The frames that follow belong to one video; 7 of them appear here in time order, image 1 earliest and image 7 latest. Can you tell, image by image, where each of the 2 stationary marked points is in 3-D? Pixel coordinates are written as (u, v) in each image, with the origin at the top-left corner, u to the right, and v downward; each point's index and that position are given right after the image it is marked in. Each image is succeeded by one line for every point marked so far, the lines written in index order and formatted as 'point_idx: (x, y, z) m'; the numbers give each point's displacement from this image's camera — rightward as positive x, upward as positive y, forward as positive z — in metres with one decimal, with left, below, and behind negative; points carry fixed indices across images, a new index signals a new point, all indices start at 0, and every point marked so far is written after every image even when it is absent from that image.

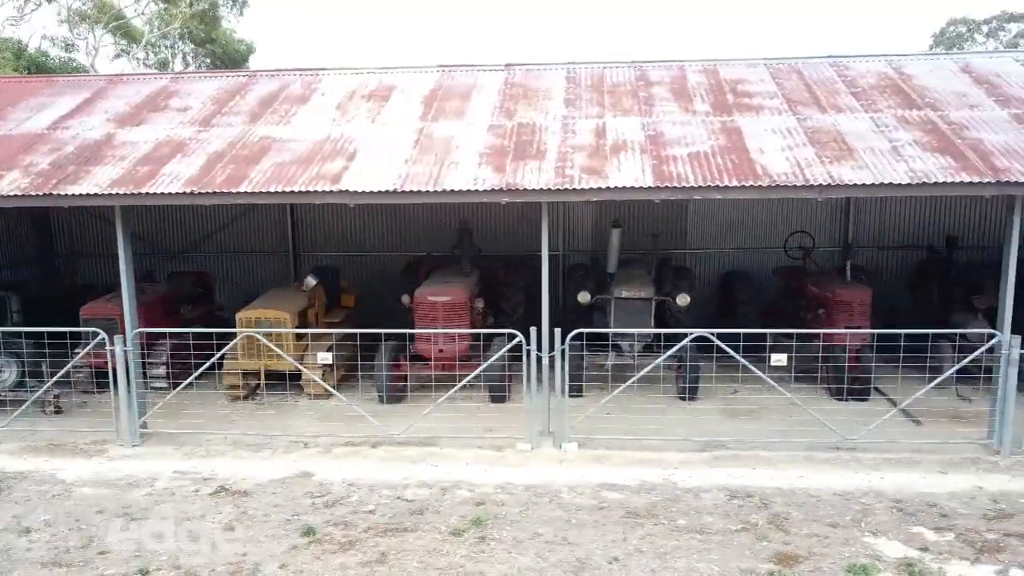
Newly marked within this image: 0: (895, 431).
0: (+3.1, -1.1, +6.5) m
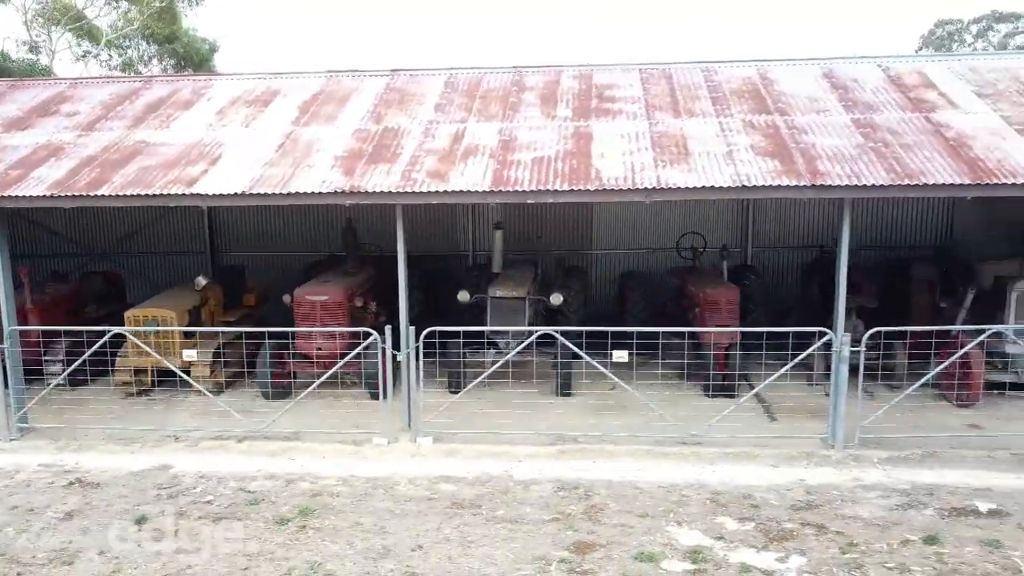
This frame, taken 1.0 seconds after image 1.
0: (+1.9, -1.1, +6.8) m
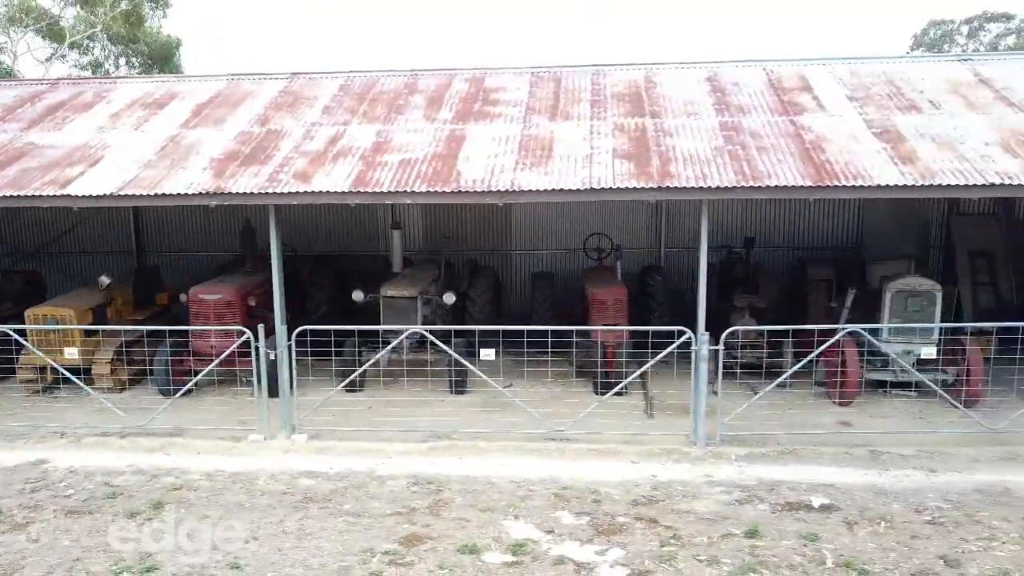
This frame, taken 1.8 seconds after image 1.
0: (+0.9, -1.1, +6.9) m
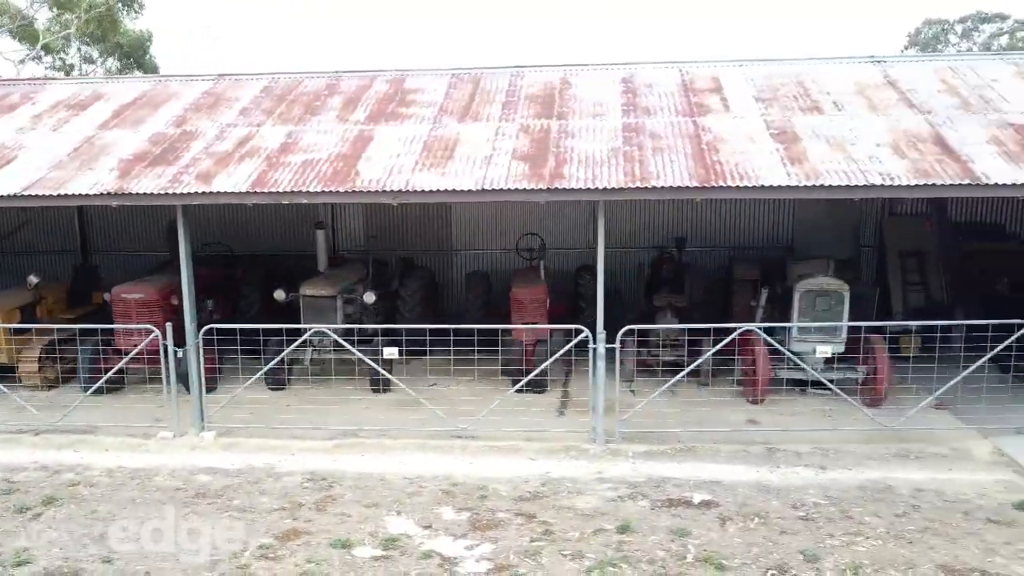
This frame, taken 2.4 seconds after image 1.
0: (+0.1, -1.1, +7.0) m
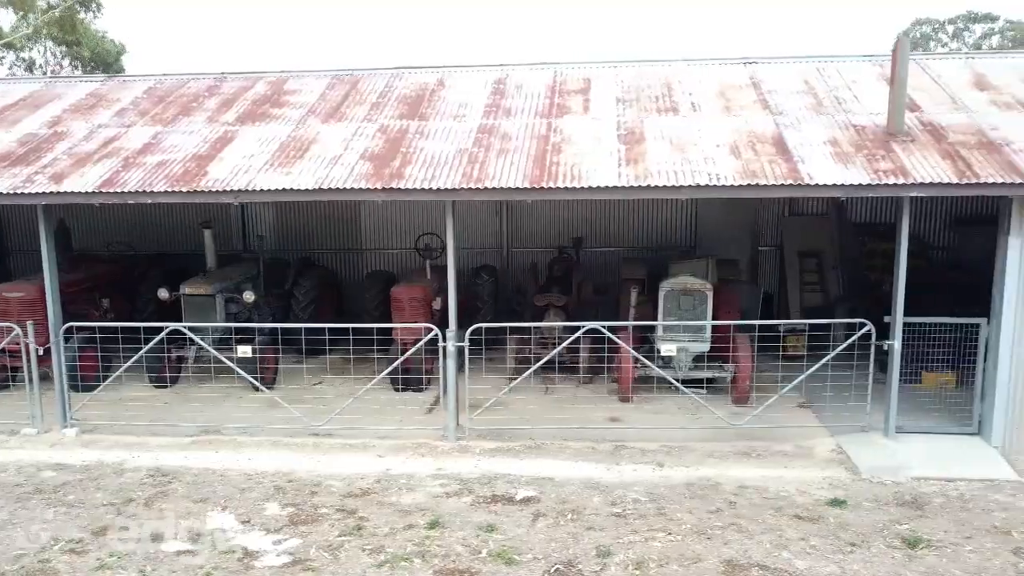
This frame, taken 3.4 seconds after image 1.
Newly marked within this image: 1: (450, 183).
0: (-1.1, -1.1, +7.0) m
1: (-0.4, +0.8, +5.9) m
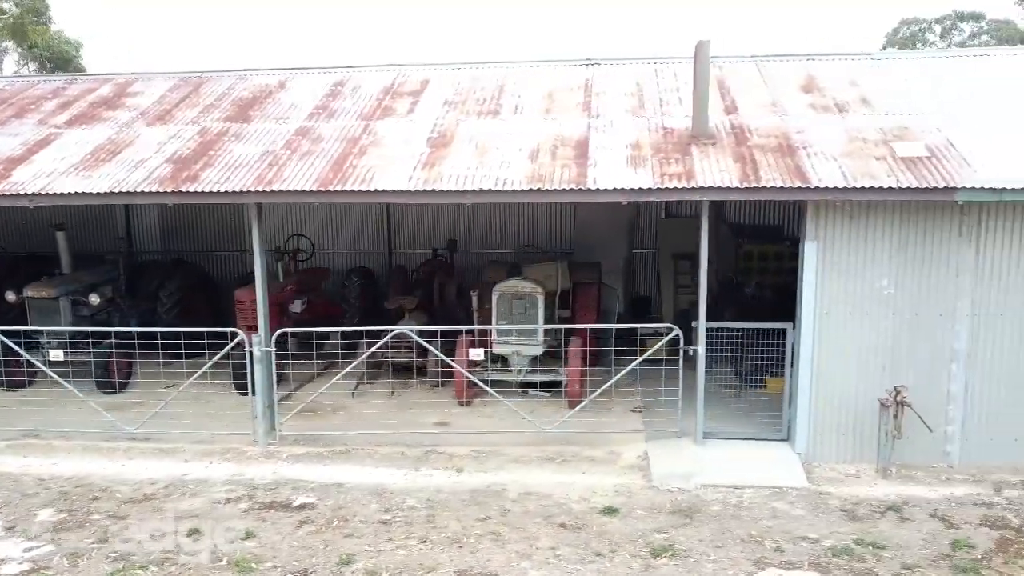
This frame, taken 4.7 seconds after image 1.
0: (-2.6, -1.2, +7.0) m
1: (-1.9, +0.7, +5.9) m
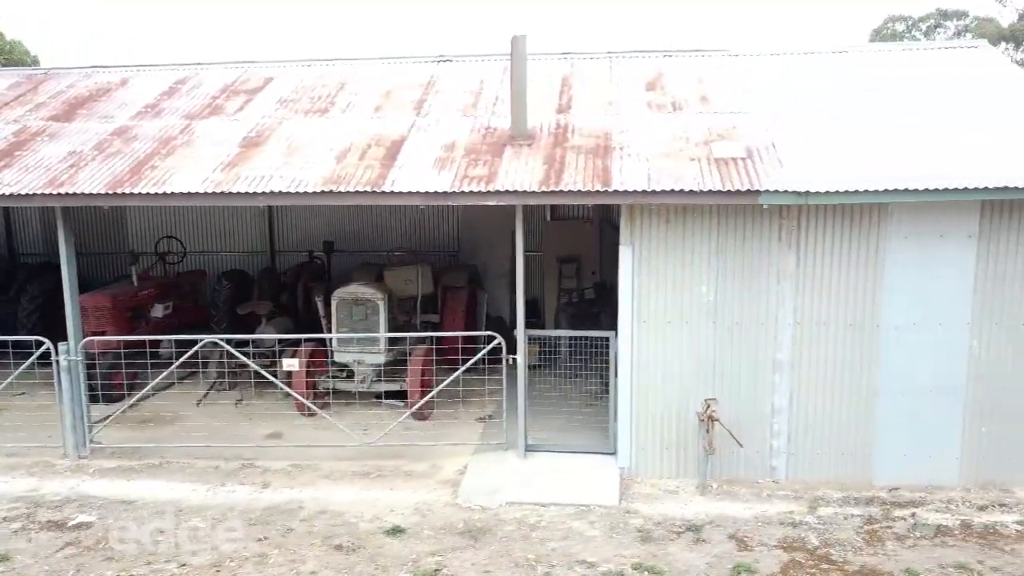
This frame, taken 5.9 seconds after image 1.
0: (-3.9, -1.2, +6.7) m
1: (-3.3, +0.7, +5.6) m
